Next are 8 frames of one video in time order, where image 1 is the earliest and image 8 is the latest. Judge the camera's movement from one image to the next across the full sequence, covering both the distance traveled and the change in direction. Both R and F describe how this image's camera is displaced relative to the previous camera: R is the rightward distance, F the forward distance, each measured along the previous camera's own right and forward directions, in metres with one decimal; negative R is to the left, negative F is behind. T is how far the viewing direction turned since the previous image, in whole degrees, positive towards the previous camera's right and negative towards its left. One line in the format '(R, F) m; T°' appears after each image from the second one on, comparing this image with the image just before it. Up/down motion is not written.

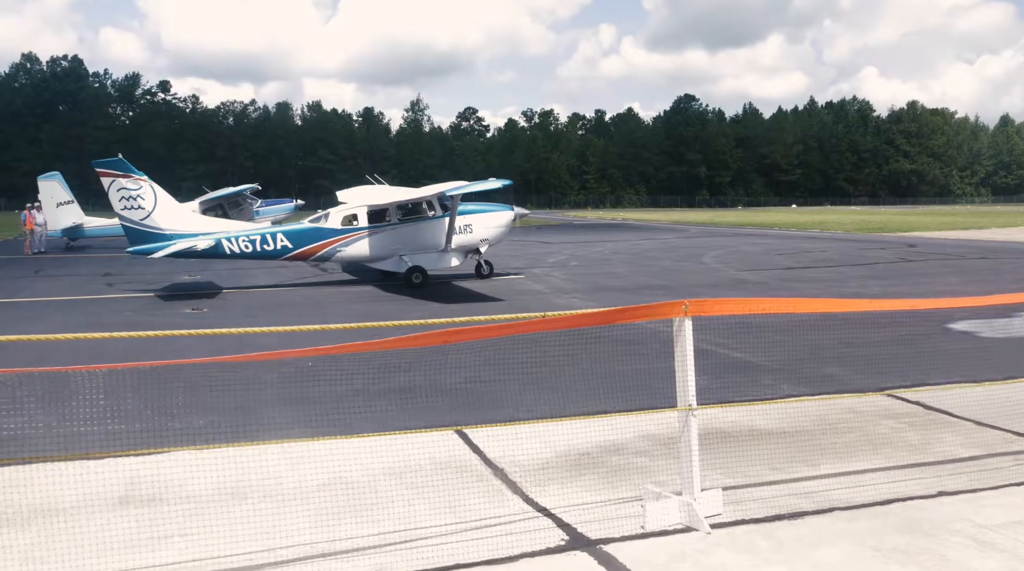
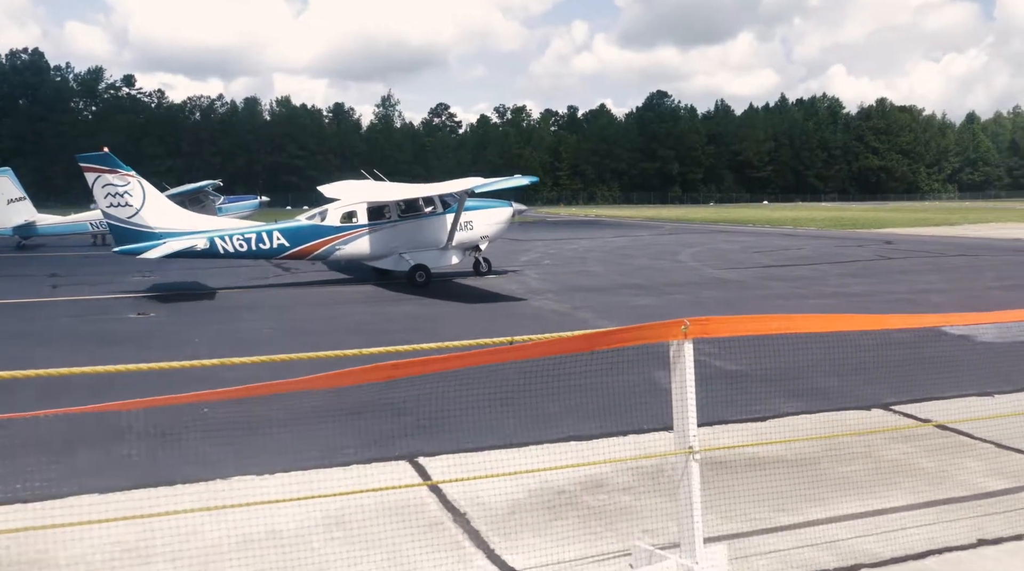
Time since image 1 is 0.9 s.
(+0.1, +0.9) m; +2°
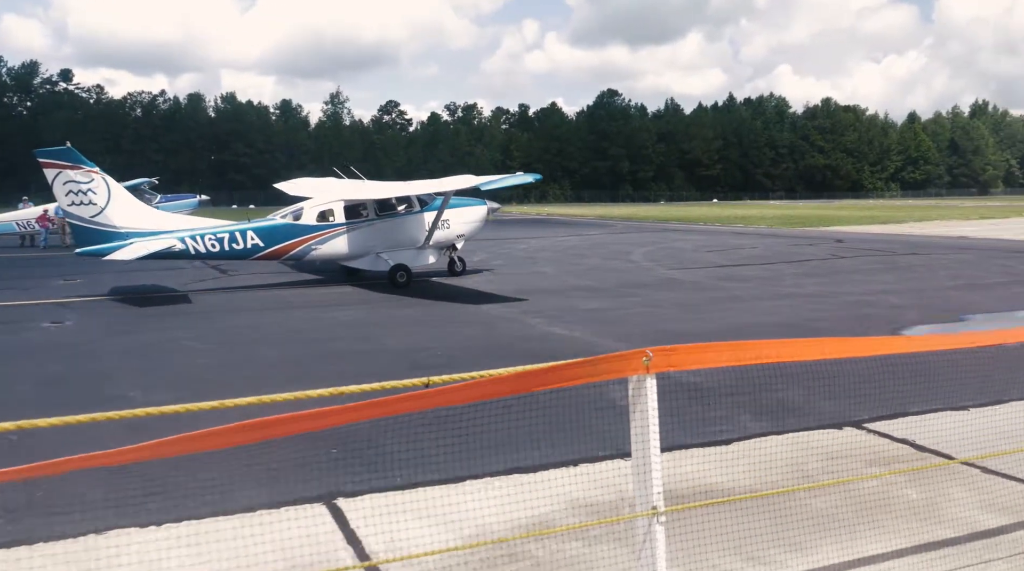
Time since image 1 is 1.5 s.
(+0.1, +0.8) m; +3°
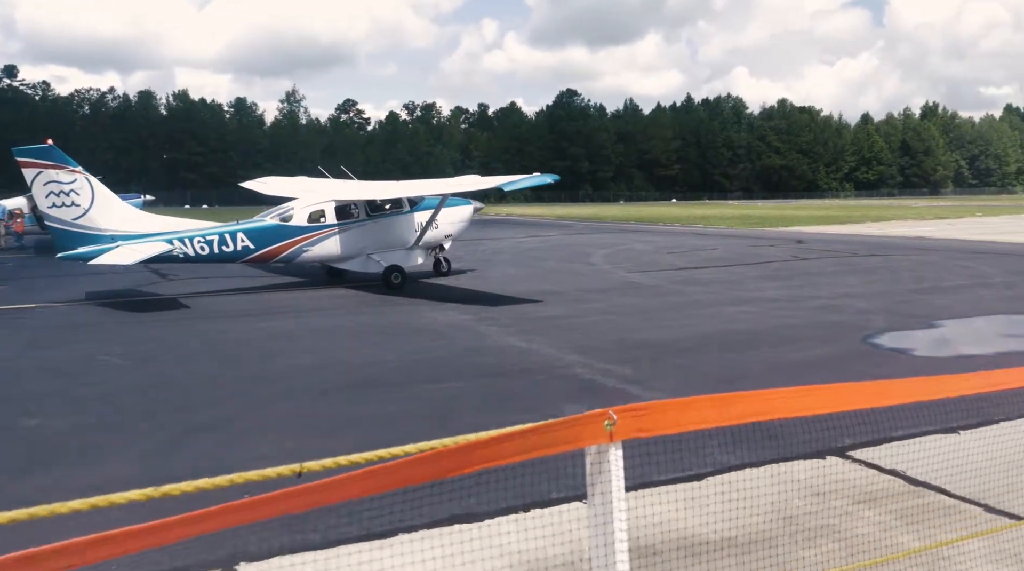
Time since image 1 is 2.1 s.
(+0.1, +0.8) m; +3°
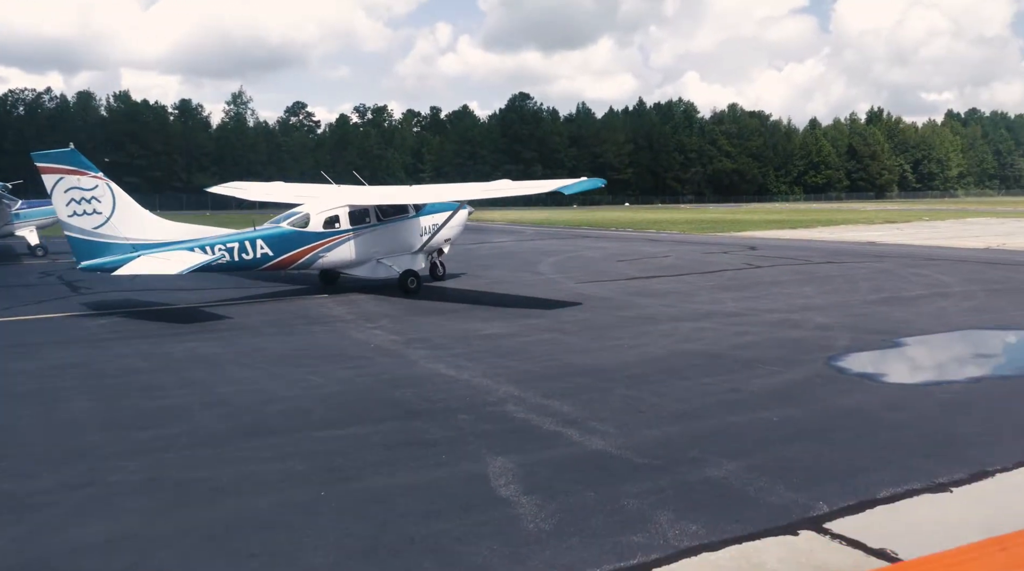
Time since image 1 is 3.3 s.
(+0.3, +1.3) m; +3°
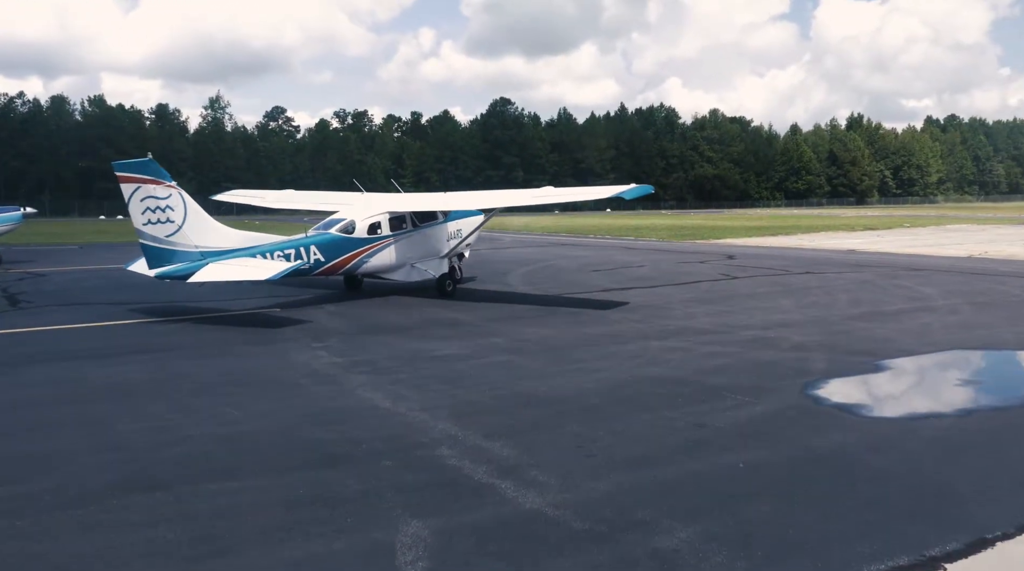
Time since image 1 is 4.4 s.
(+0.4, +1.0) m; +1°
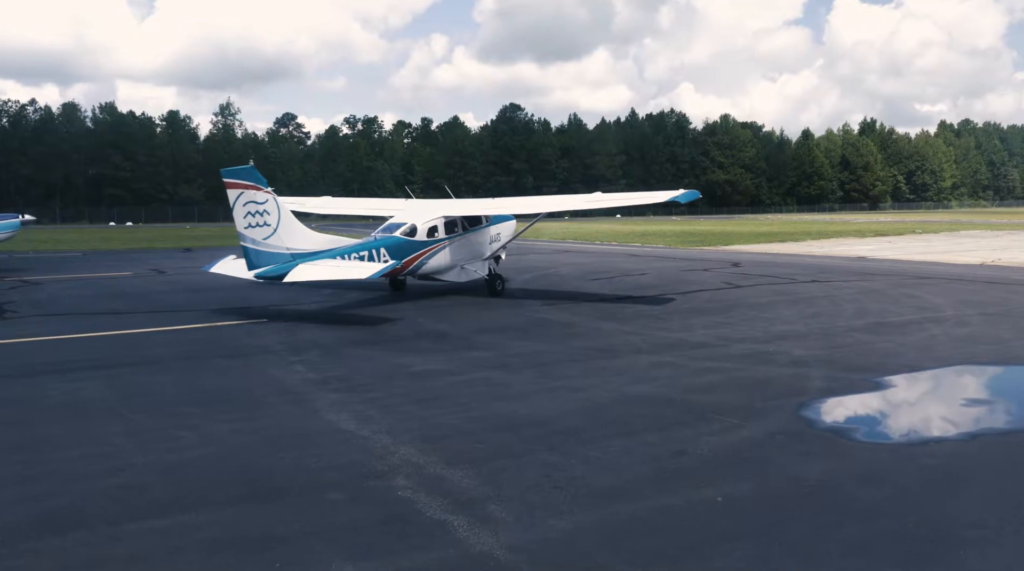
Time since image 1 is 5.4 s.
(+0.4, +0.6) m; -1°
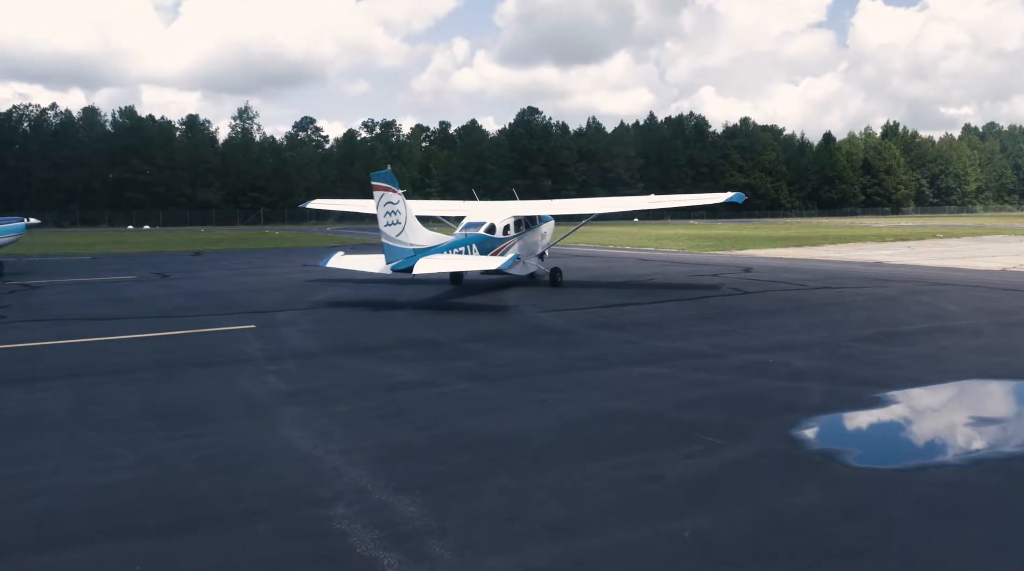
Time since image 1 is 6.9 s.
(+0.5, +0.6) m; -1°
